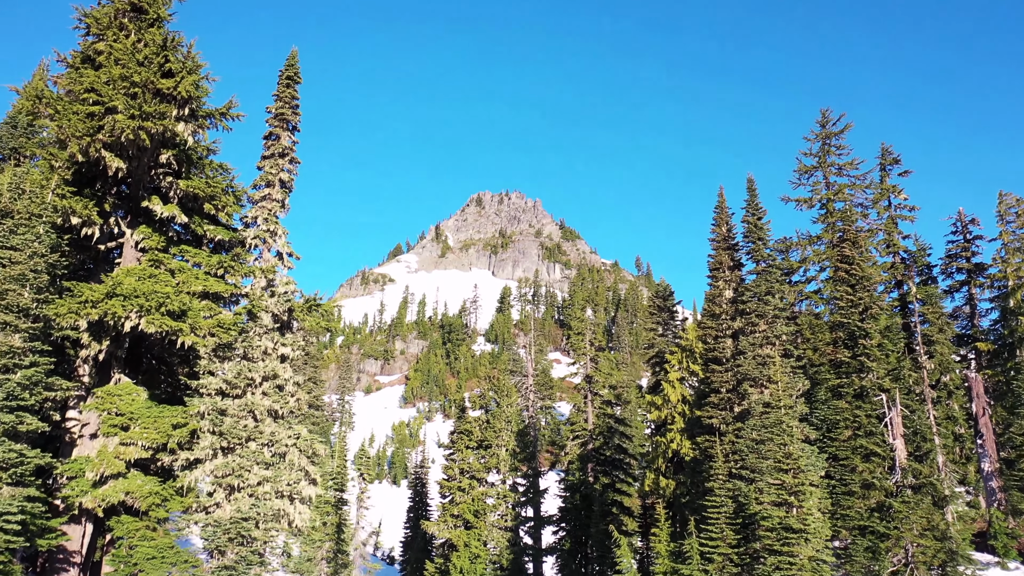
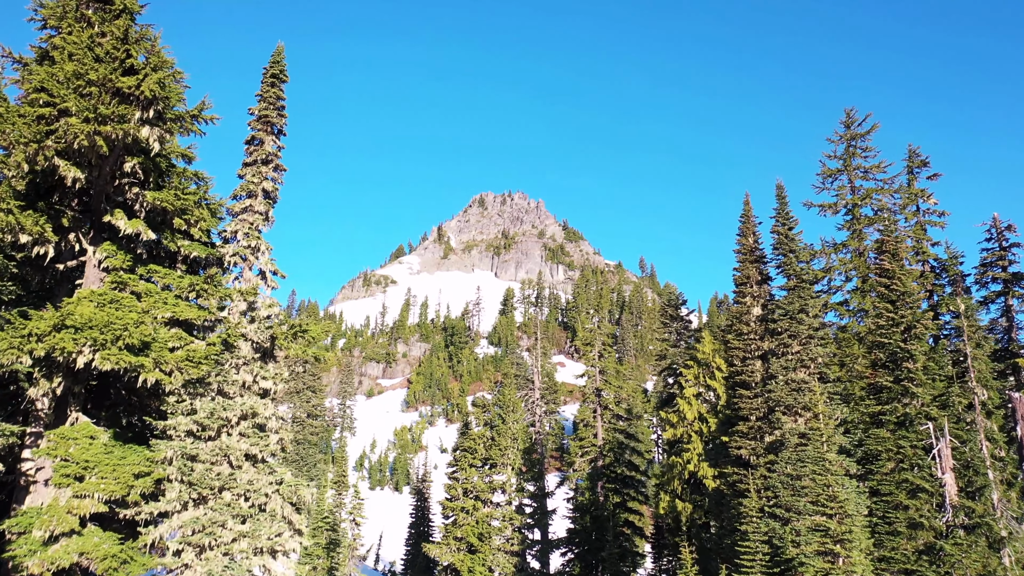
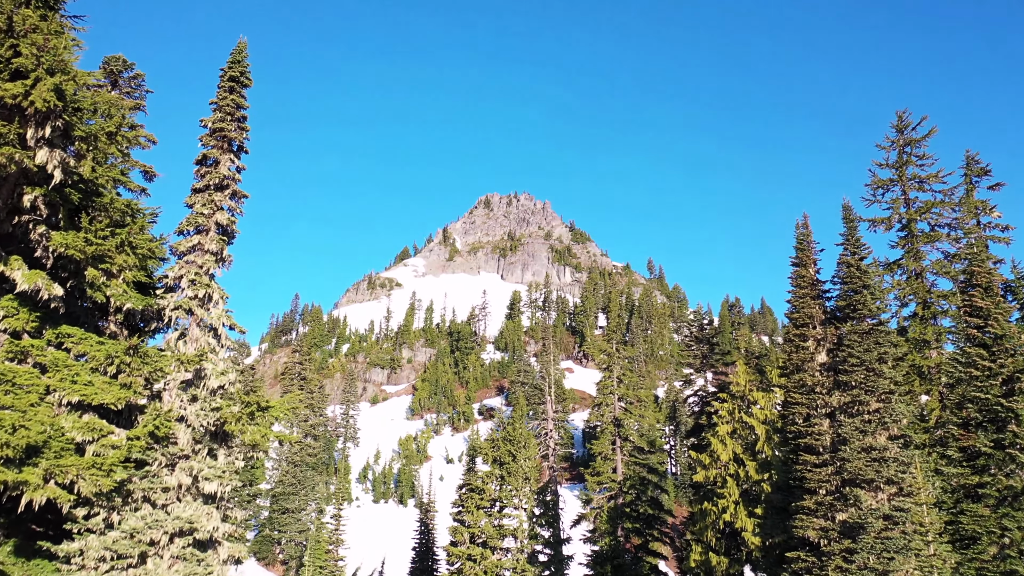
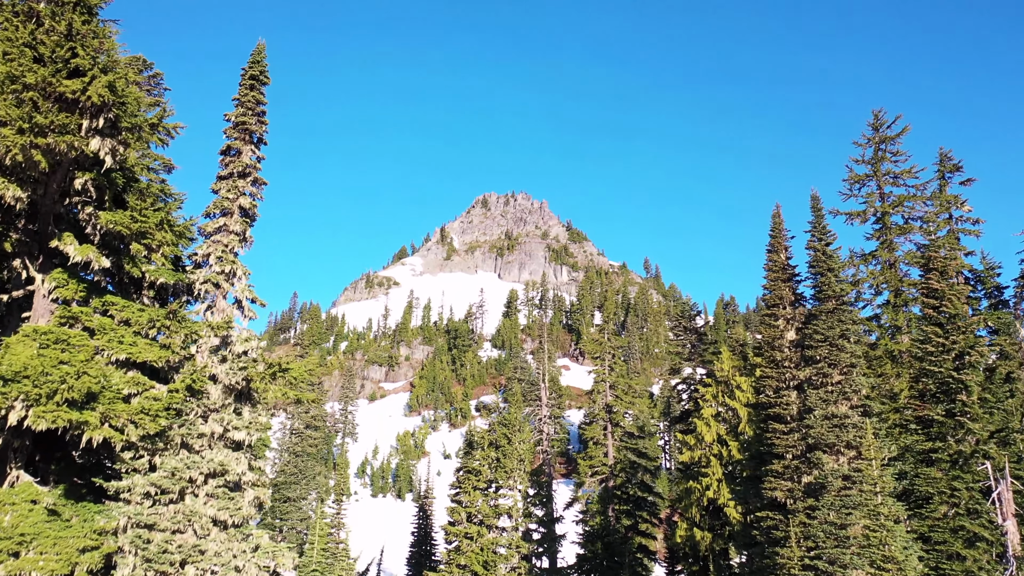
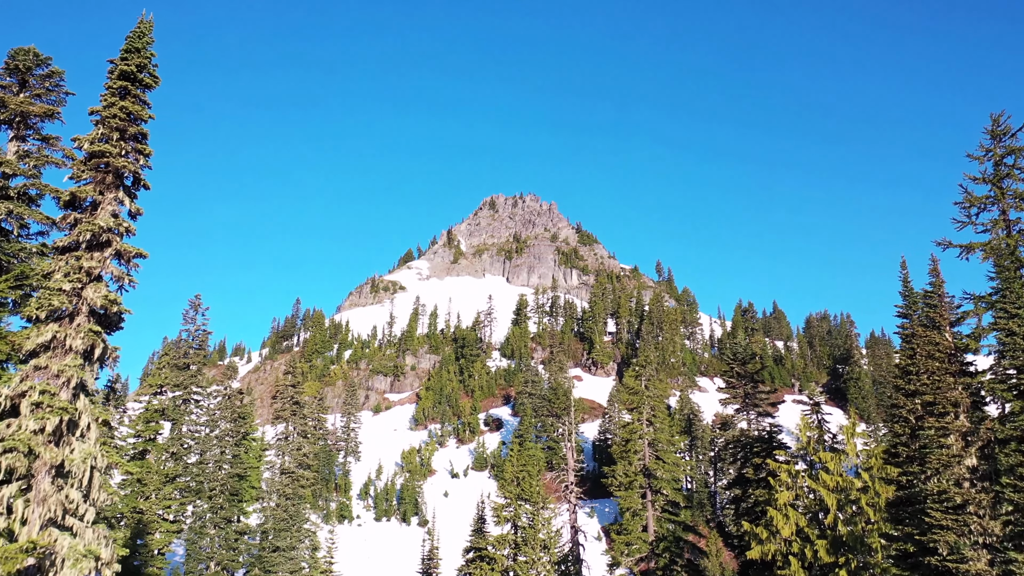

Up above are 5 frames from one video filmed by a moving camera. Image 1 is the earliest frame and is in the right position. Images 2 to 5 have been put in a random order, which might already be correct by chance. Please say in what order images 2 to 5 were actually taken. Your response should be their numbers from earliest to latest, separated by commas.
2, 4, 3, 5
